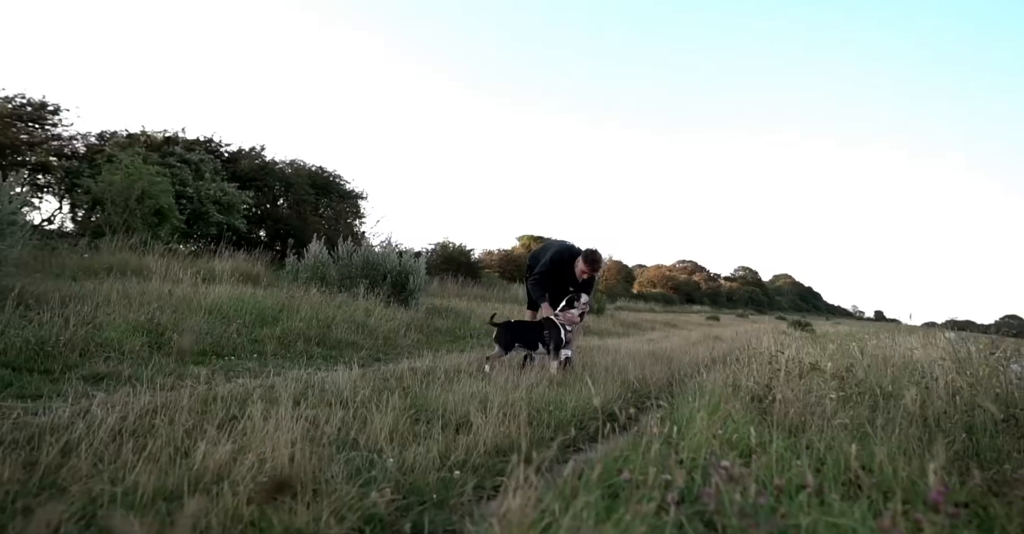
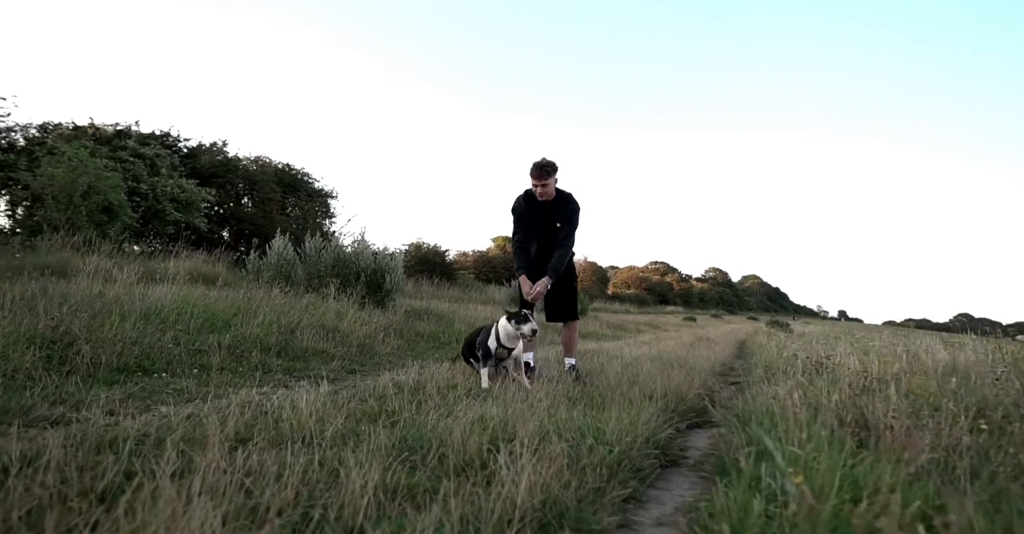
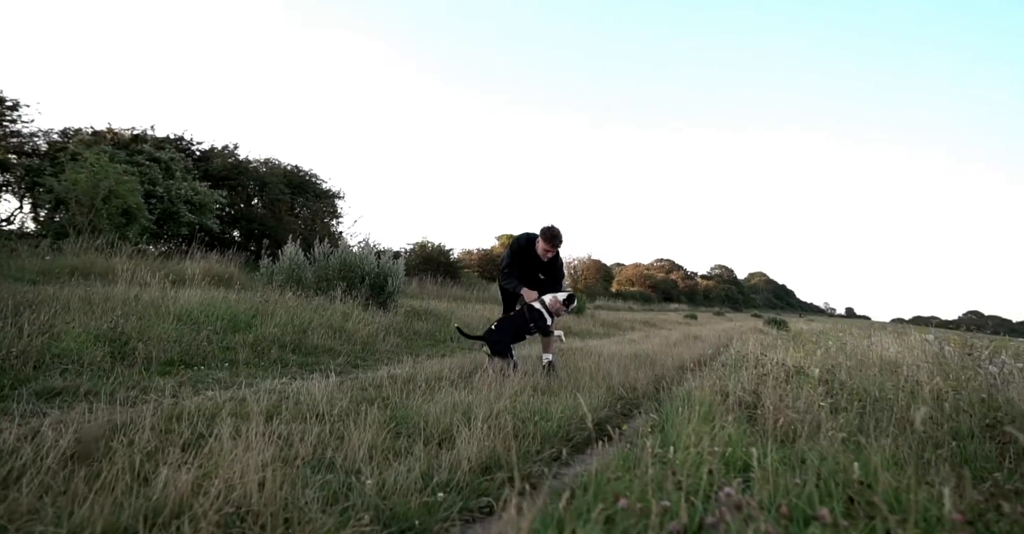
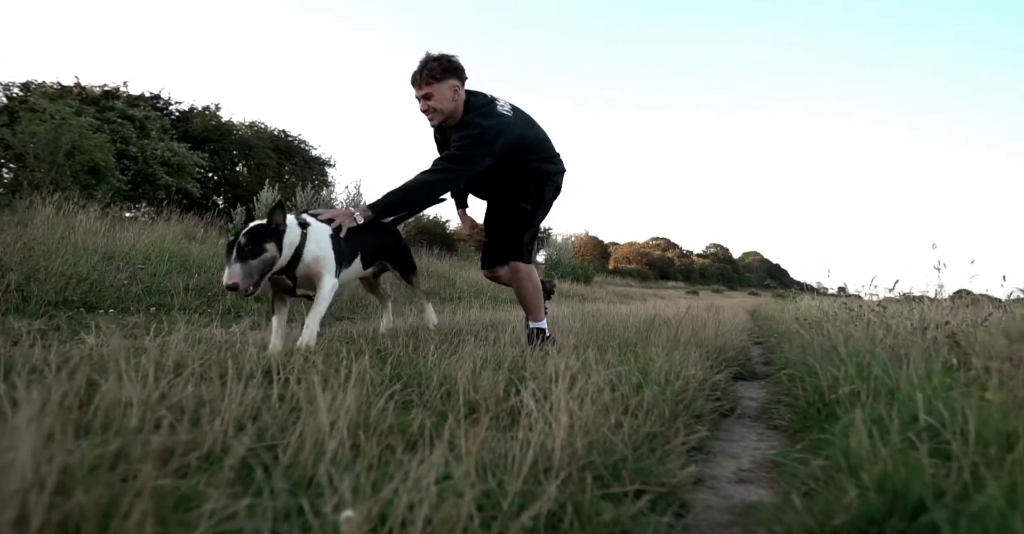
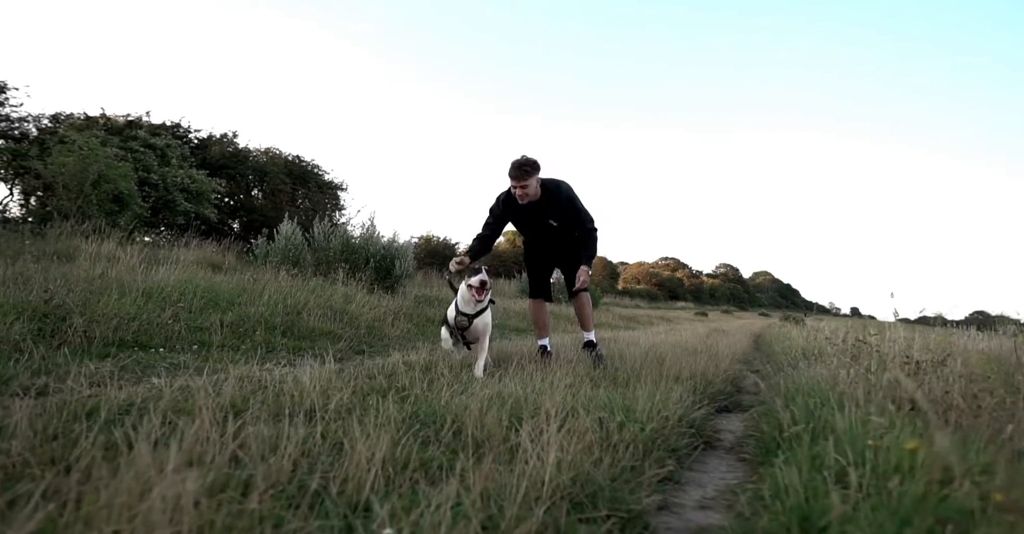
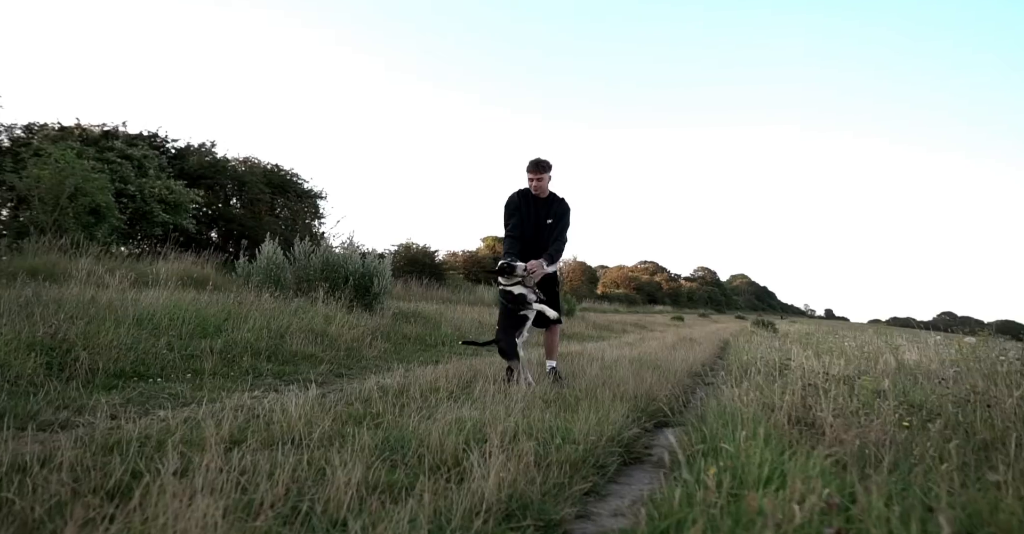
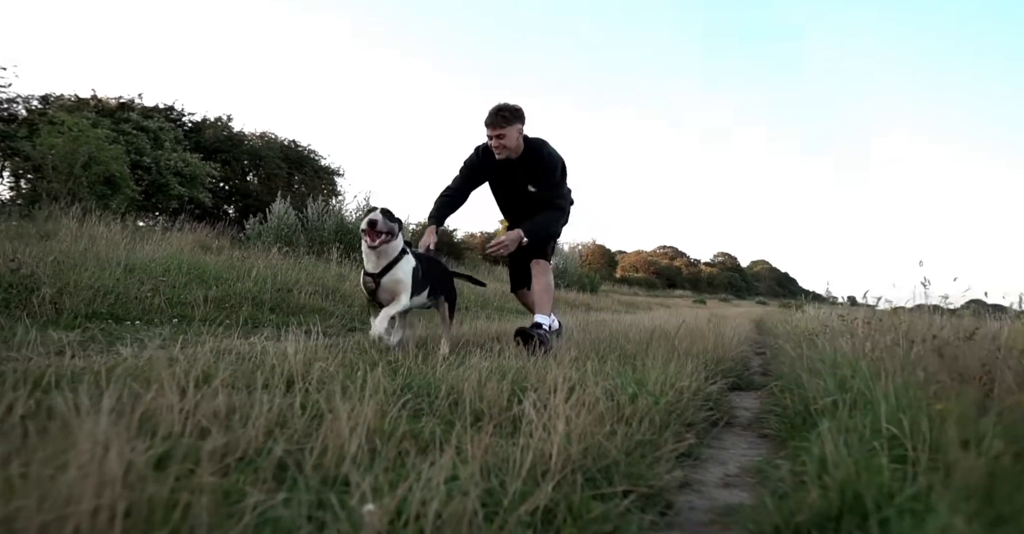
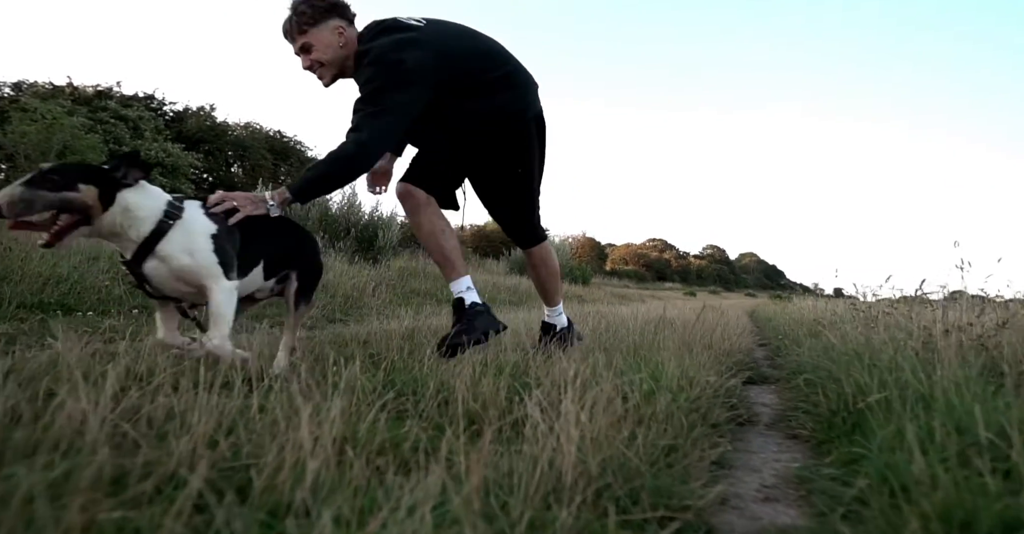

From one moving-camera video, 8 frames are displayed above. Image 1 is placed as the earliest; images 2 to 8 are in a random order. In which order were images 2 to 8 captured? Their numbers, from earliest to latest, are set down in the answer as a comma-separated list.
3, 6, 2, 5, 7, 4, 8
